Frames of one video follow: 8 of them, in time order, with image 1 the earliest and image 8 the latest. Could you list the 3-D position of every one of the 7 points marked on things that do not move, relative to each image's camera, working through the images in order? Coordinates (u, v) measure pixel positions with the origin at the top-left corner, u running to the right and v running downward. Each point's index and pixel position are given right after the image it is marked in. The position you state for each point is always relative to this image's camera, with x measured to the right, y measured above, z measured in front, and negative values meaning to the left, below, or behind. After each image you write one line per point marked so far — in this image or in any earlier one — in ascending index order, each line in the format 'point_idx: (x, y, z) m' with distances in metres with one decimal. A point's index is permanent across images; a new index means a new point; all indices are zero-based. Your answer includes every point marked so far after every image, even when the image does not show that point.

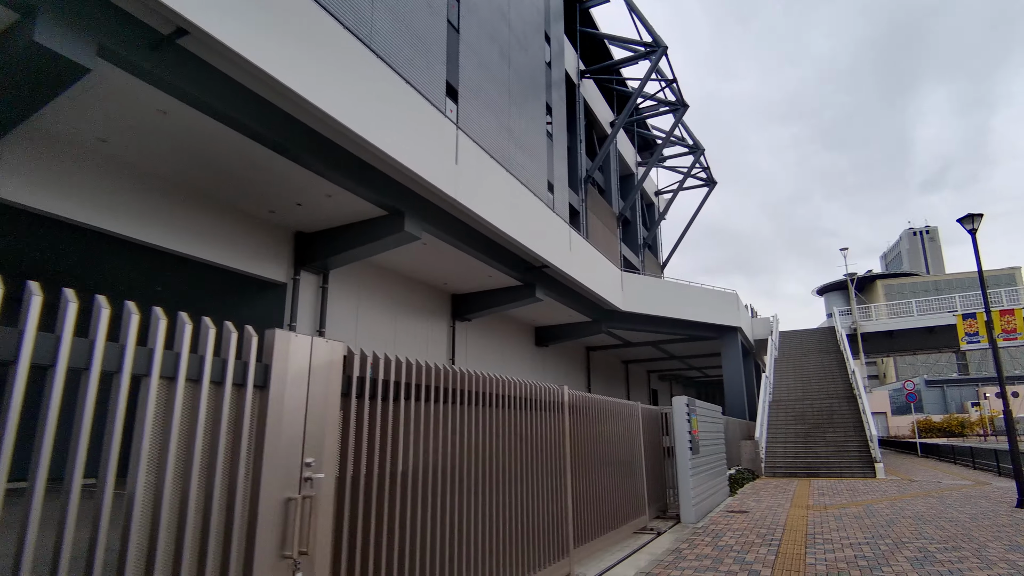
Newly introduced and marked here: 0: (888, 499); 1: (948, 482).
0: (+6.8, -3.9, +10.0) m
1: (+10.3, -4.6, +13.1) m
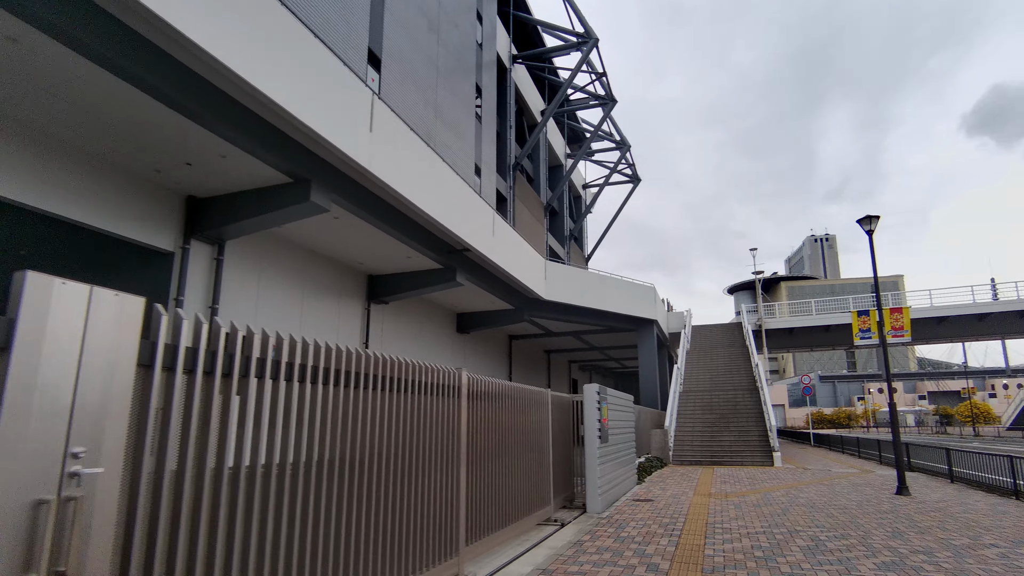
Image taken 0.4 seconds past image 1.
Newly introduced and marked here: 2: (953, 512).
0: (+5.1, -3.8, +10.4) m
1: (+8.2, -4.6, +13.9) m
2: (+6.2, -3.2, +7.8) m
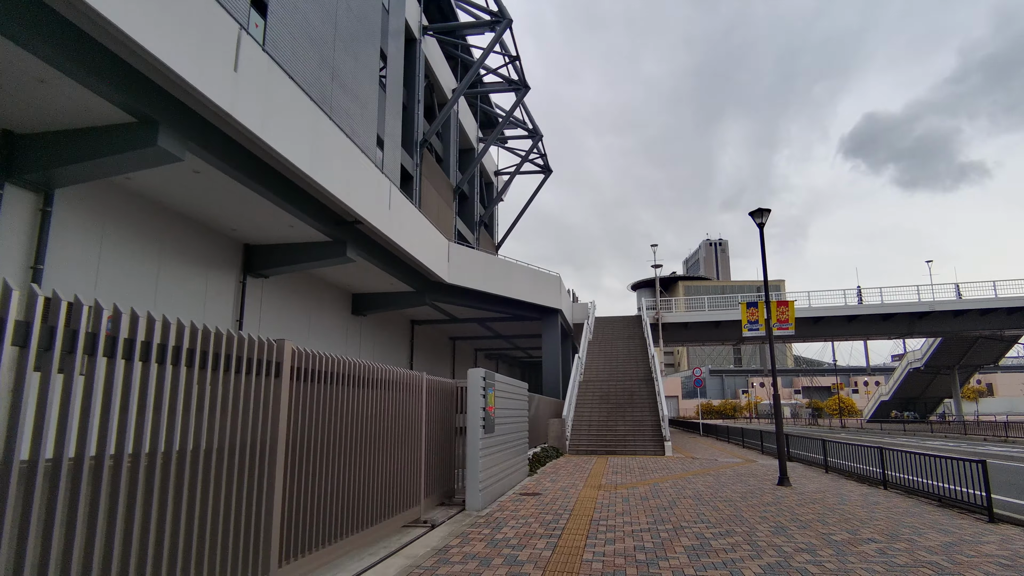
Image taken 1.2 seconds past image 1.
0: (+3.0, -3.5, +10.2) m
1: (+5.4, -4.4, +14.2) m
2: (+4.5, -3.0, +7.8) m
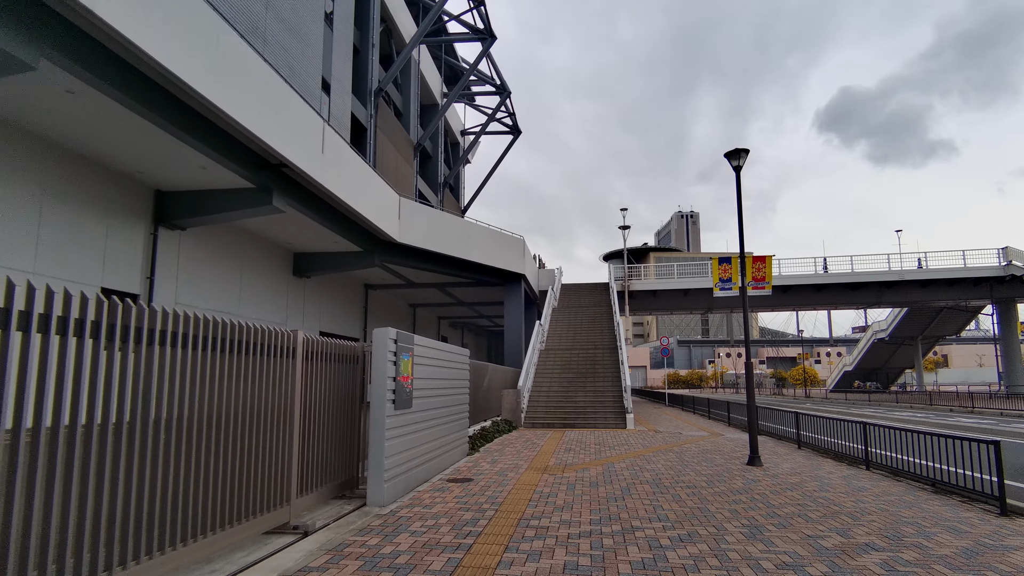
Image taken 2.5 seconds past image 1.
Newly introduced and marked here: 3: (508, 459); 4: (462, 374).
0: (+1.9, -2.8, +9.0) m
1: (+4.1, -3.4, +13.1) m
2: (+3.5, -2.4, +6.6) m
3: (-0.1, -2.8, +8.9) m
4: (-0.8, -1.5, +9.3) m
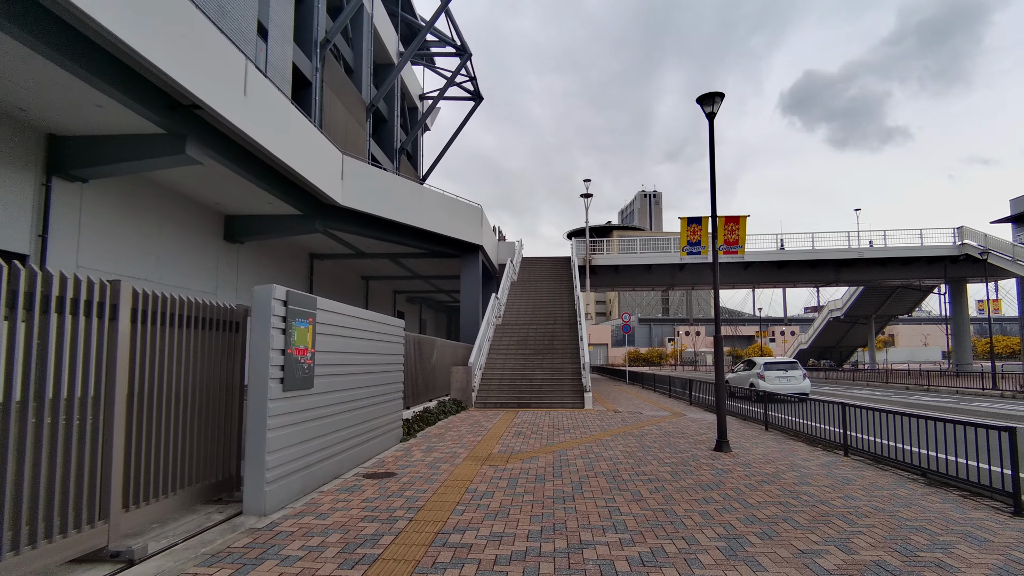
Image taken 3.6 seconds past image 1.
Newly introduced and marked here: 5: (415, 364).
0: (+1.1, -2.2, +8.0) m
1: (+3.0, -2.8, +12.2) m
2: (+2.8, -2.0, +5.7) m
3: (-0.9, -2.2, +7.7) m
4: (-1.7, -0.9, +8.1) m
5: (-2.1, -1.4, +10.6) m
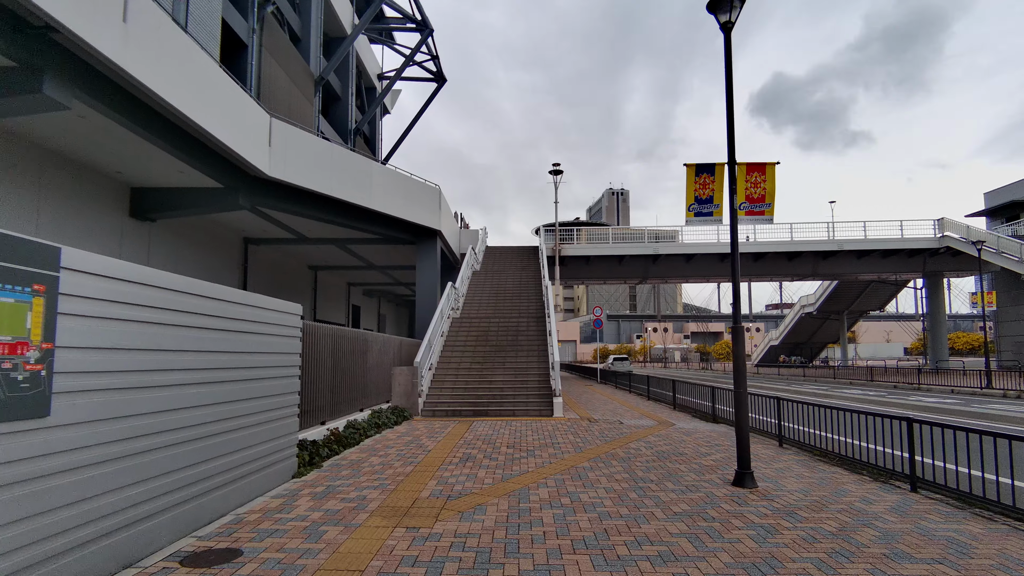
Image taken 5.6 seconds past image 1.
0: (+0.5, -1.9, +5.8) m
1: (+2.1, -2.5, +10.1) m
2: (+2.3, -1.7, +3.6) m
3: (-1.5, -1.9, +5.4) m
4: (-2.3, -0.6, +5.7) m
5: (-2.8, -1.1, +8.2) m
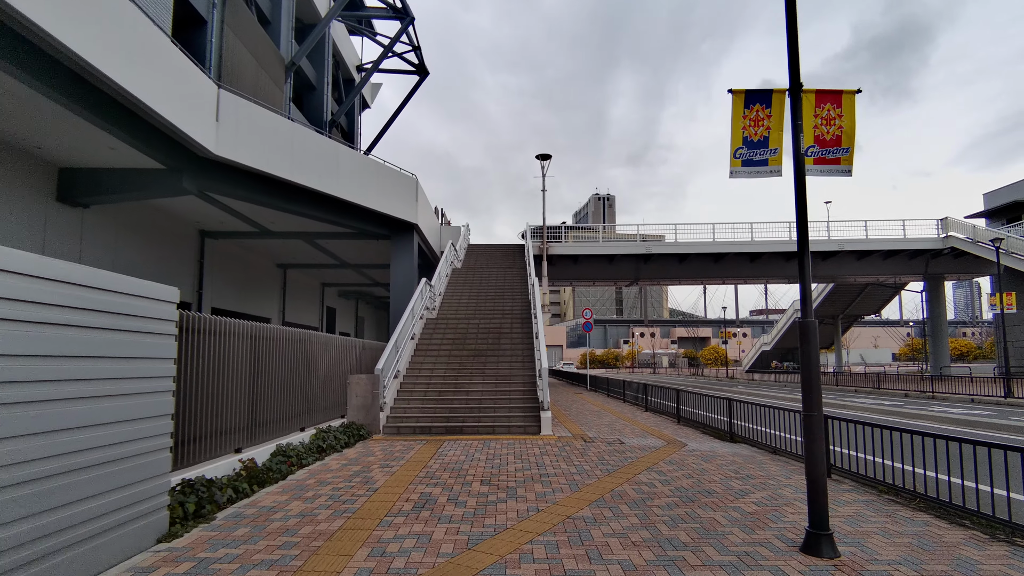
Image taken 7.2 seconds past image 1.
0: (+0.2, -1.8, +4.0) m
1: (+1.8, -2.4, +8.4) m
2: (+2.2, -1.6, +1.9) m
3: (-1.7, -1.7, +3.6) m
4: (-2.5, -0.5, +3.9) m
5: (-3.1, -0.9, +6.4) m
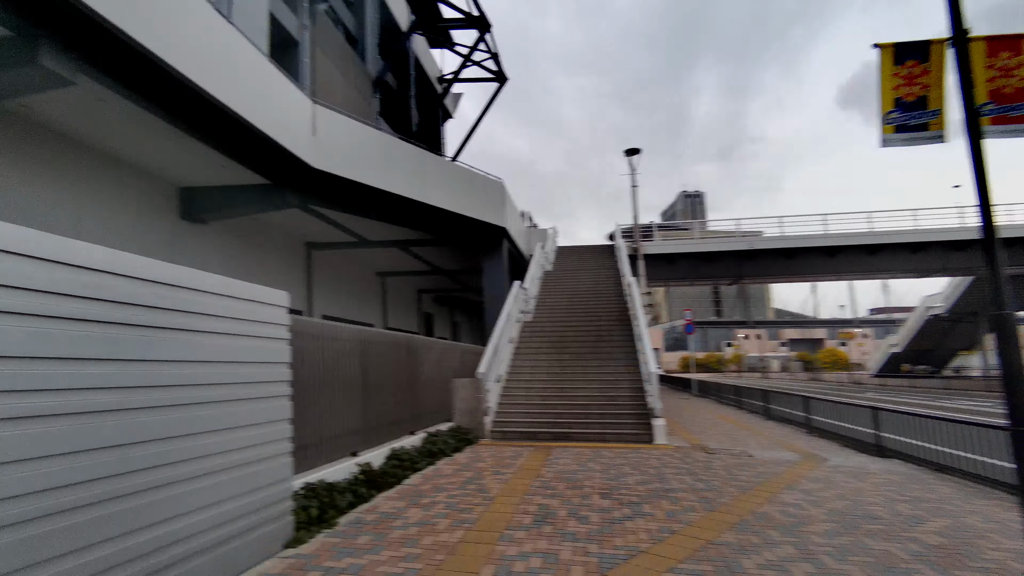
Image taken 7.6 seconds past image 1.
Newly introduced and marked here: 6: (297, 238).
0: (+1.1, -1.7, +3.6) m
1: (+3.4, -2.3, +7.6) m
2: (+2.7, -1.5, +1.1) m
3: (-0.9, -1.7, +3.5) m
4: (-1.6, -0.5, +3.9) m
5: (-1.8, -1.0, +6.5) m
6: (-7.5, +1.8, +19.5) m
